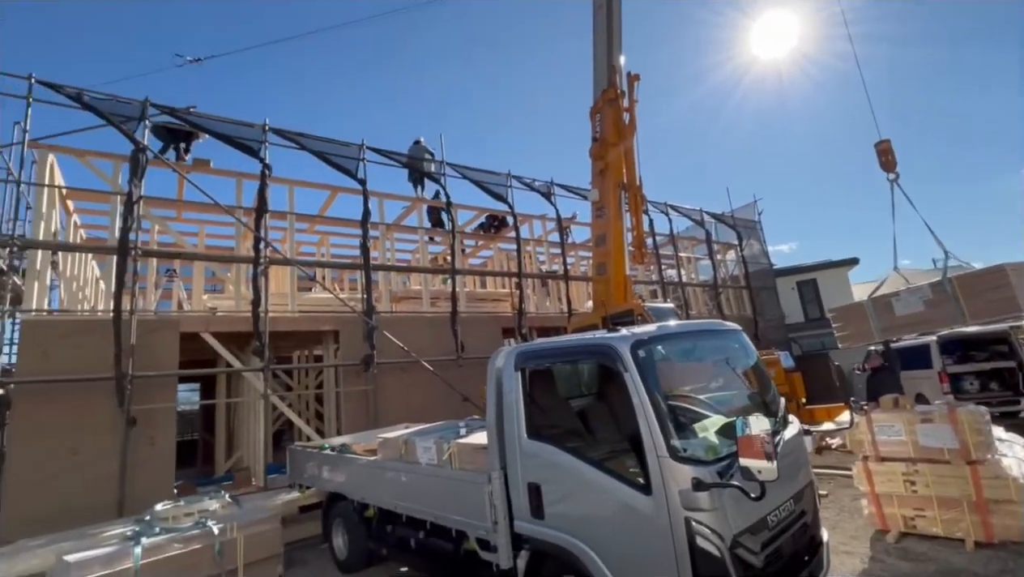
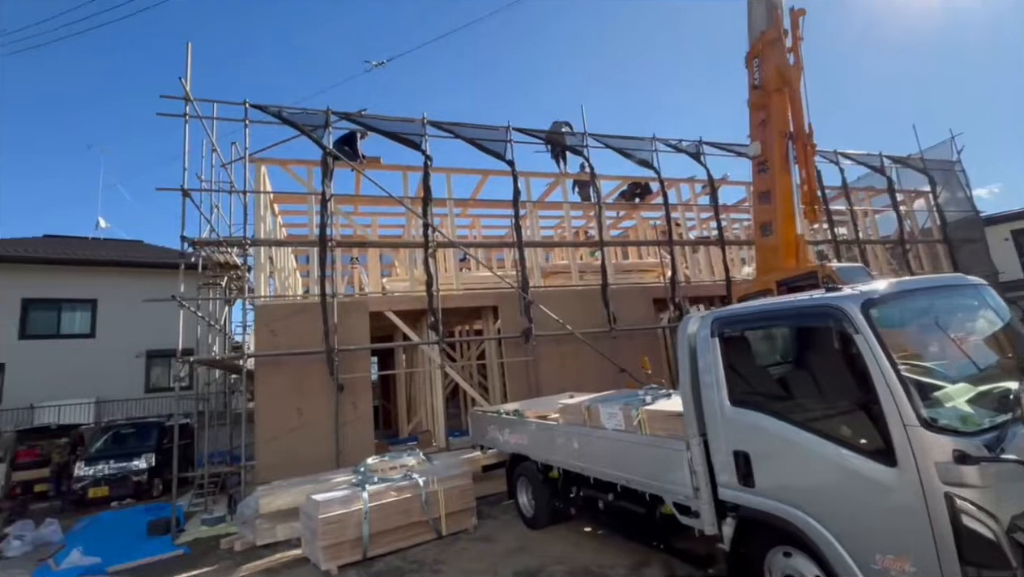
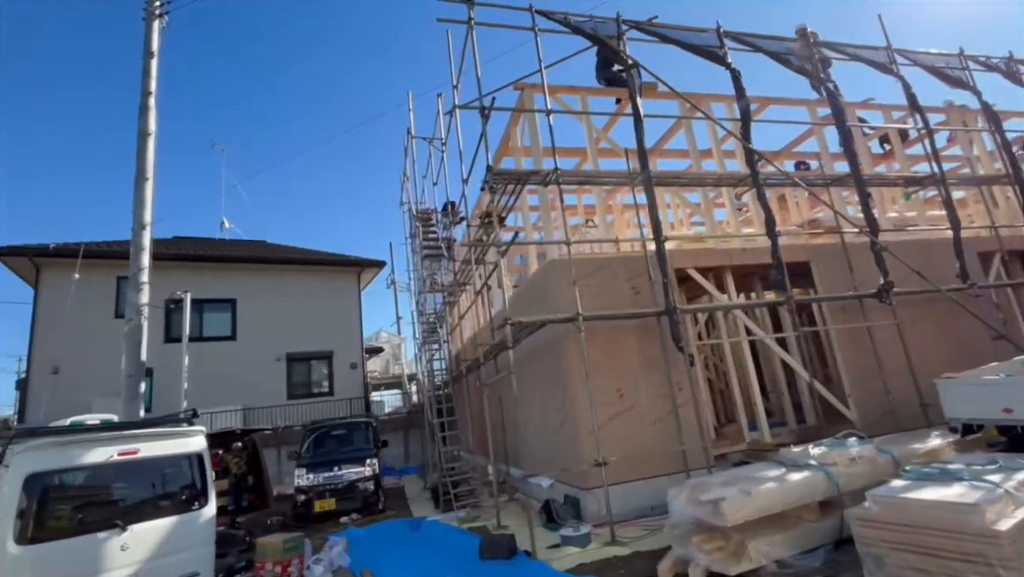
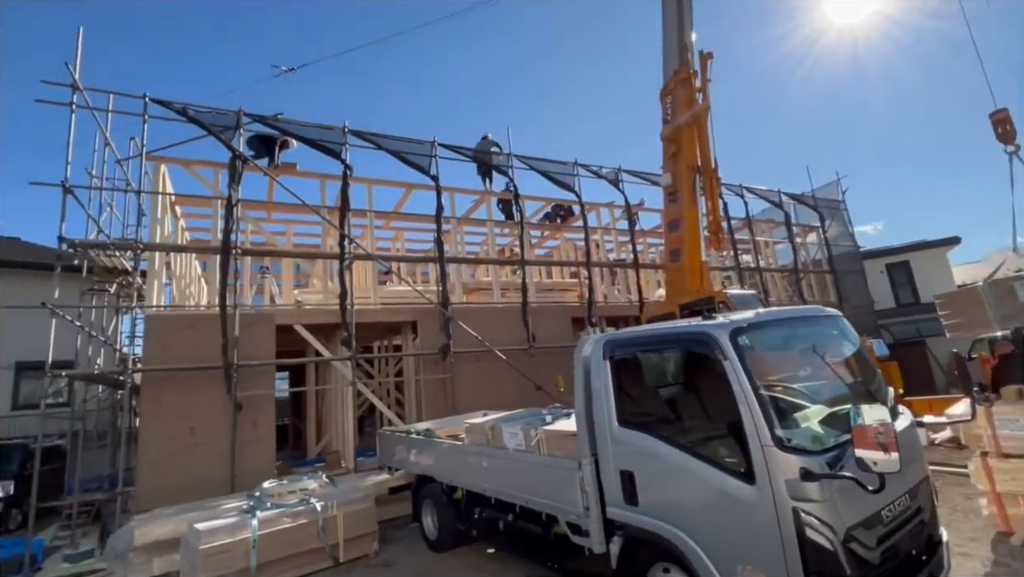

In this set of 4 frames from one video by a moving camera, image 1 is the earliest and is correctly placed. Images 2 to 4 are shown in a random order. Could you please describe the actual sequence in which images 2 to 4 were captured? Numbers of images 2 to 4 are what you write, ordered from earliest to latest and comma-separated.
4, 2, 3
